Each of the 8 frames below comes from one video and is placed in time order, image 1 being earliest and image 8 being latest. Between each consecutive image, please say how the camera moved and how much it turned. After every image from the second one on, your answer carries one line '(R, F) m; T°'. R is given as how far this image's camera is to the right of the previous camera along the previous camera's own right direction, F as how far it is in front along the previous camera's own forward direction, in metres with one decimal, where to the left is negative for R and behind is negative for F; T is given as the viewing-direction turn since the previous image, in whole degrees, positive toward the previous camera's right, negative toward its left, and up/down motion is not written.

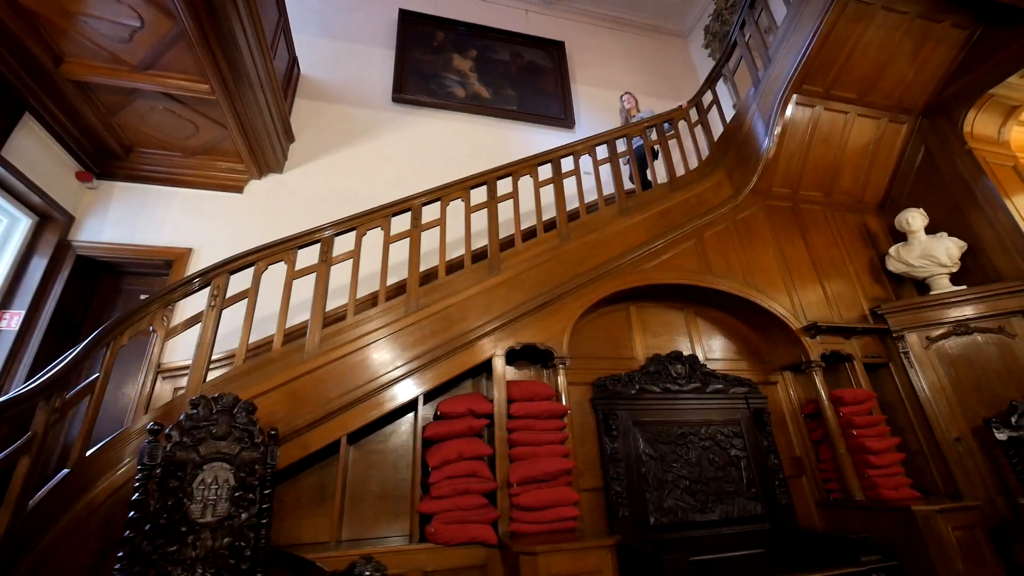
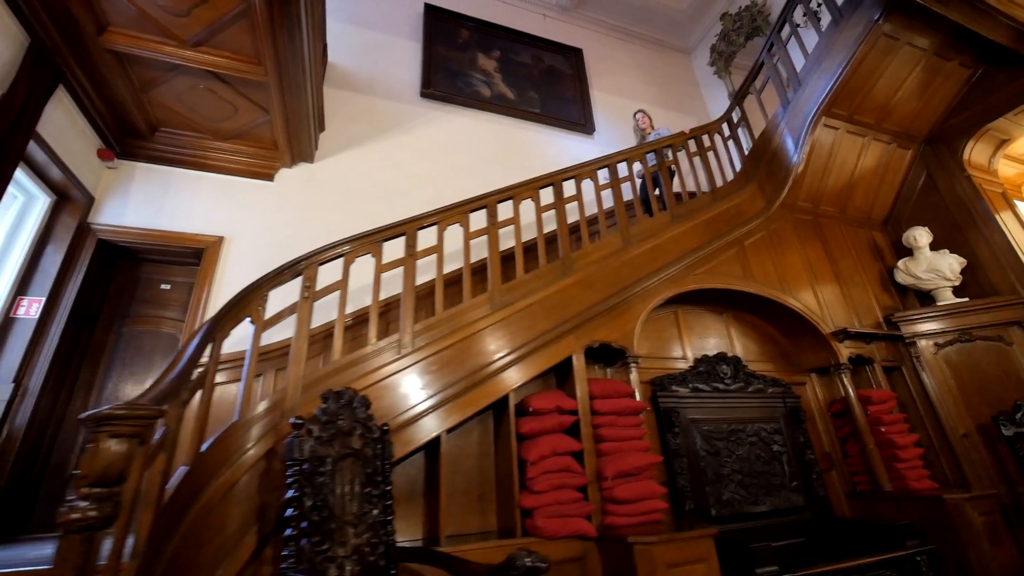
(-0.7, 0.0) m; +5°
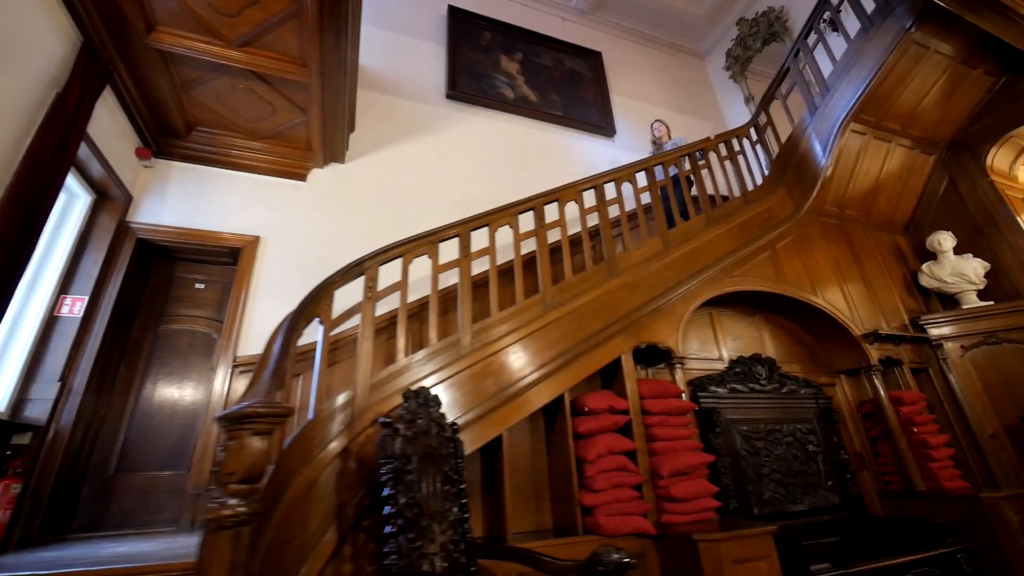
(-0.3, 0.0) m; +1°
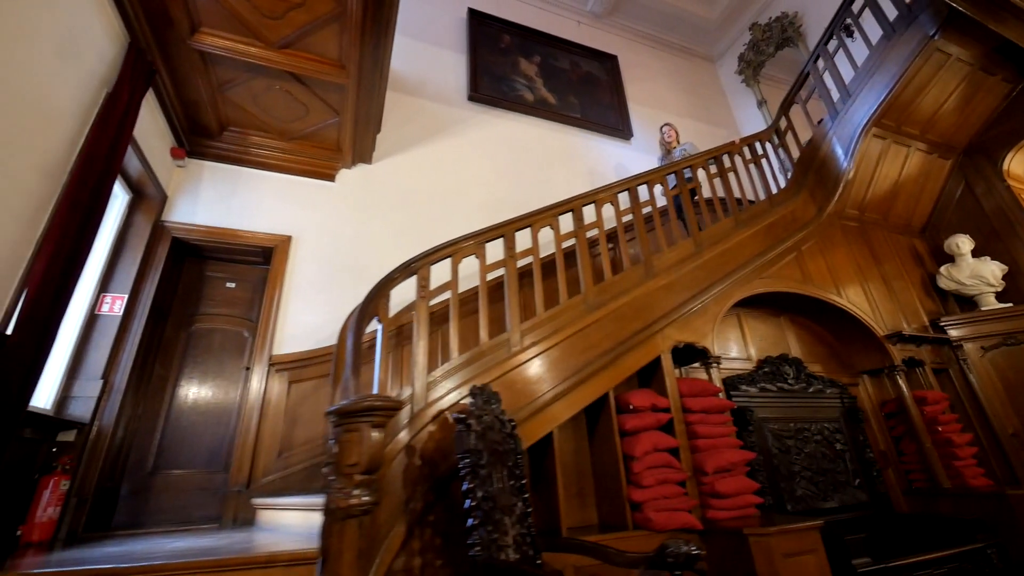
(-0.3, 0.0) m; +1°
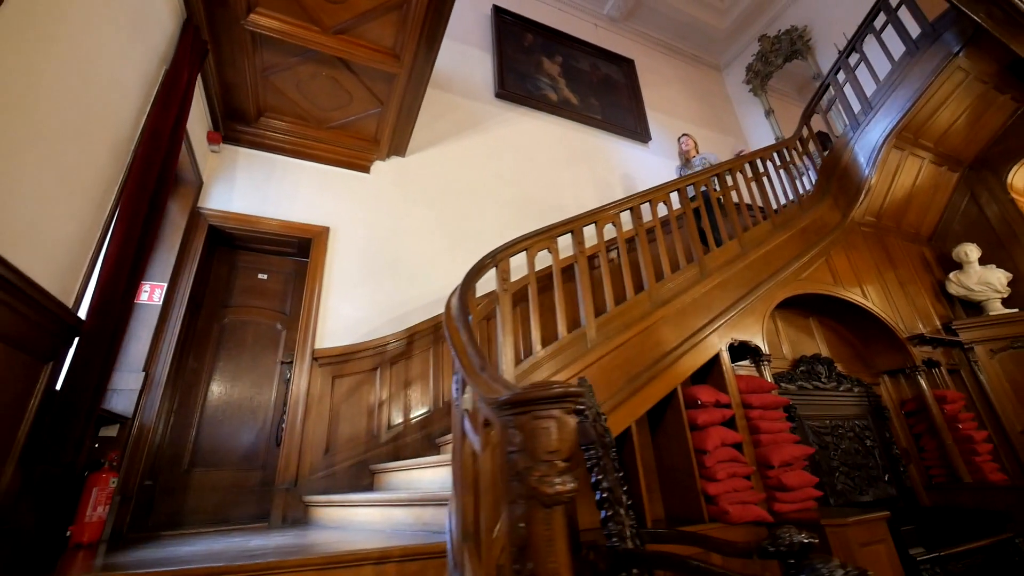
(-0.5, 0.0) m; +3°
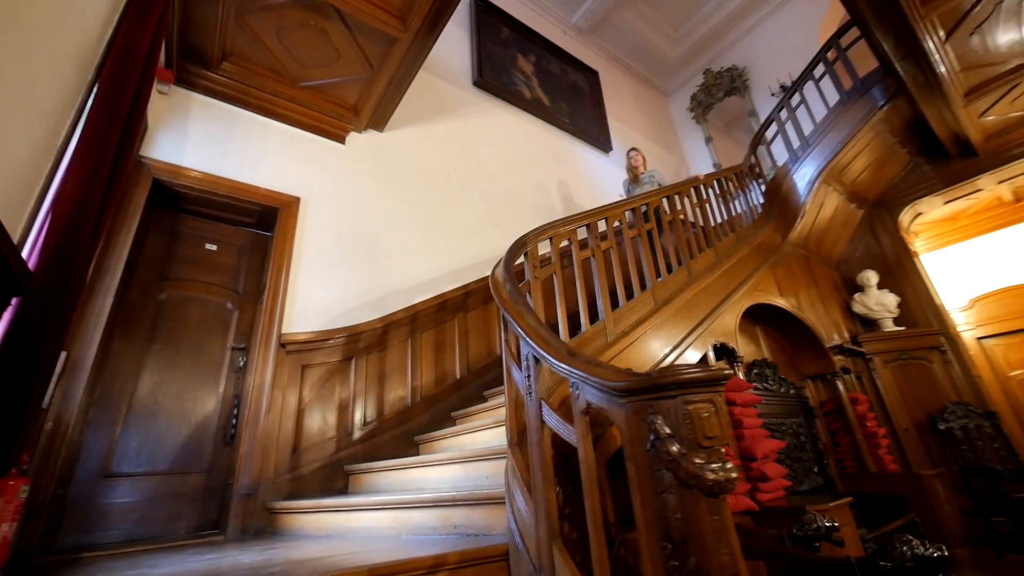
(-0.5, +0.1) m; +11°
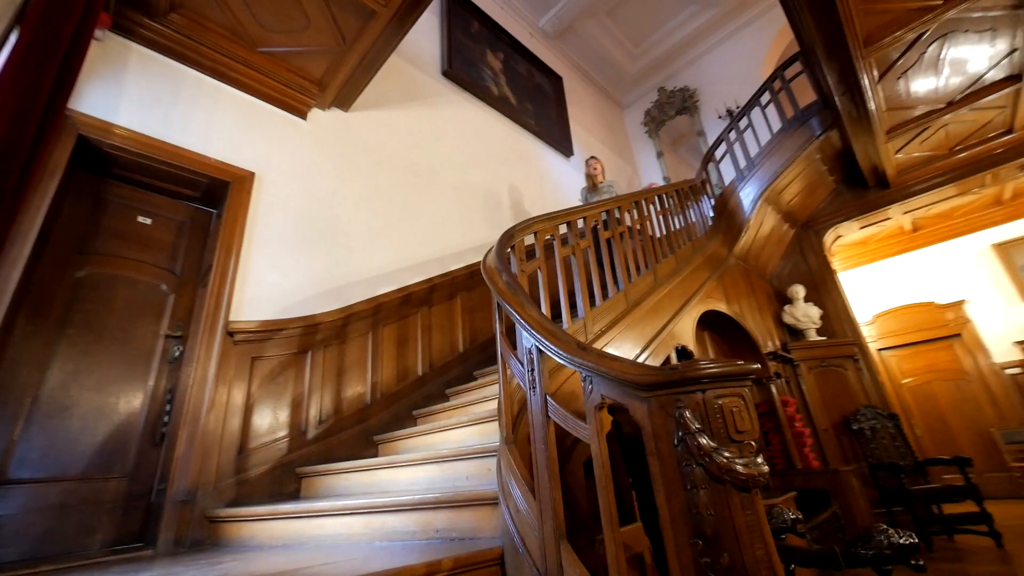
(-0.2, +0.1) m; +8°
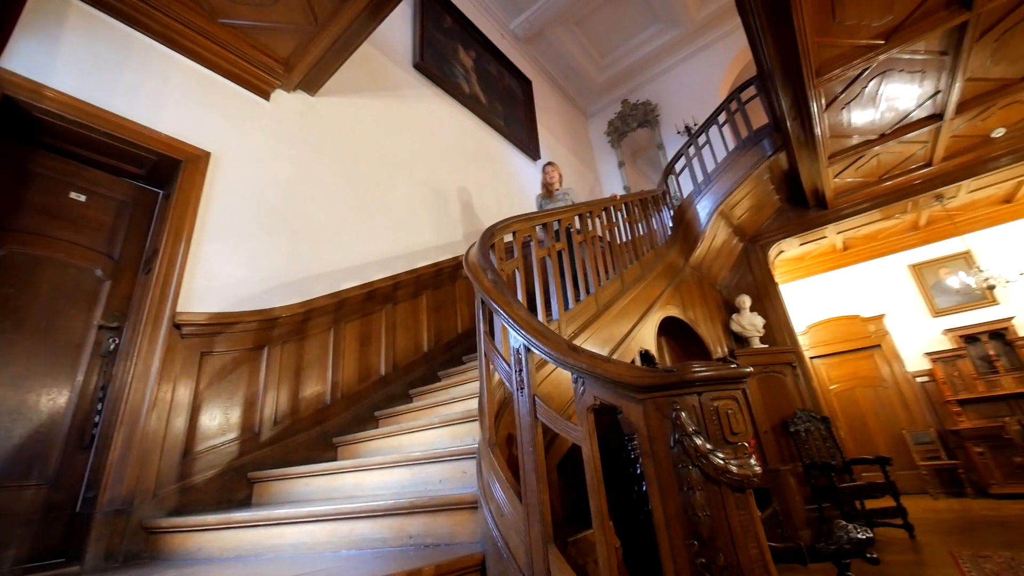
(-0.1, 0.0) m; +6°
